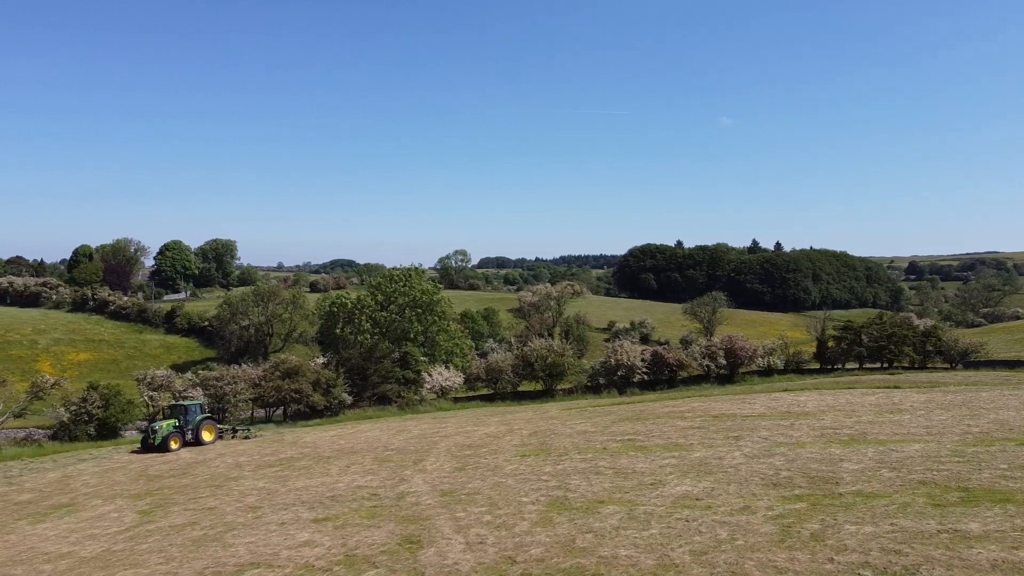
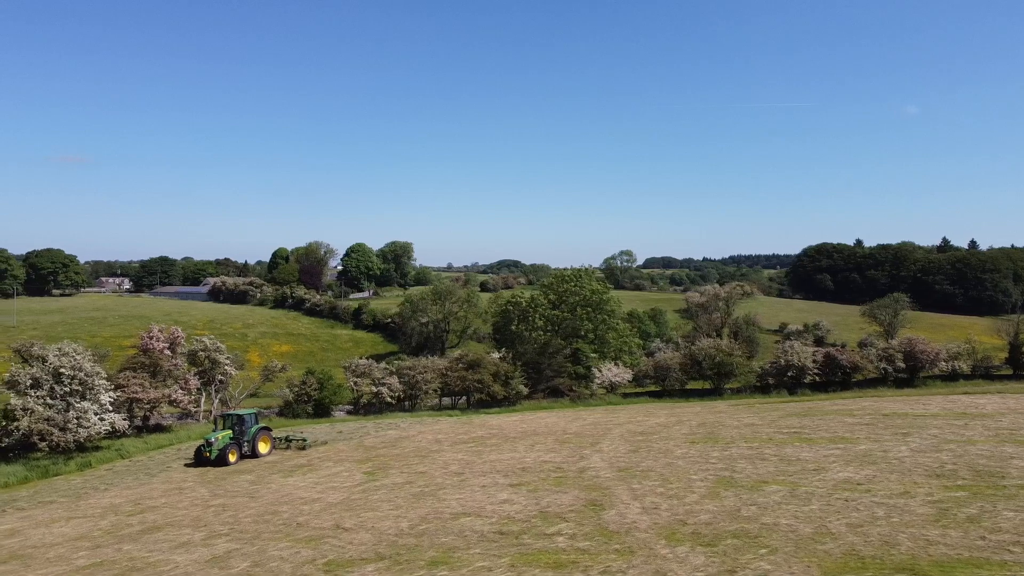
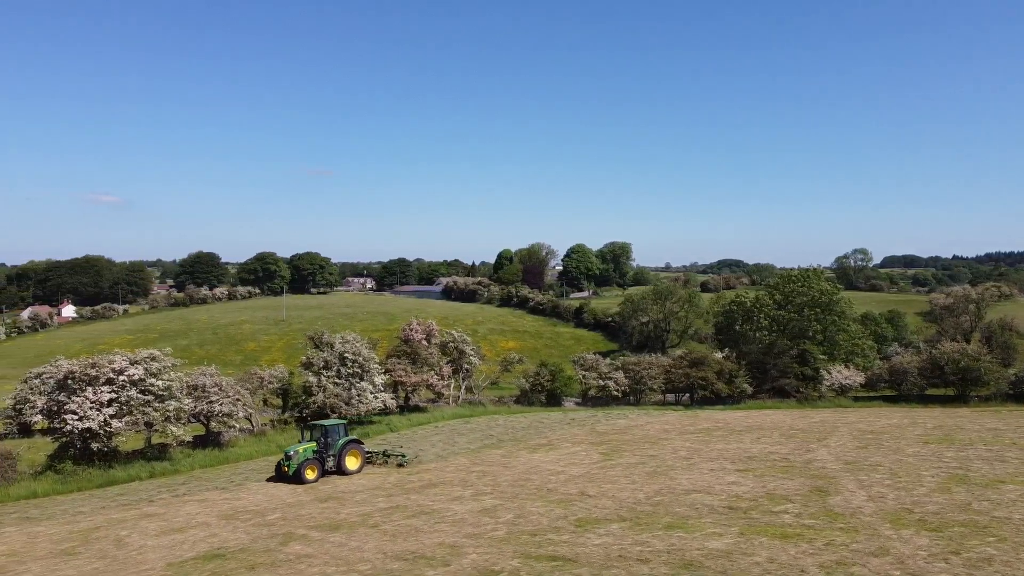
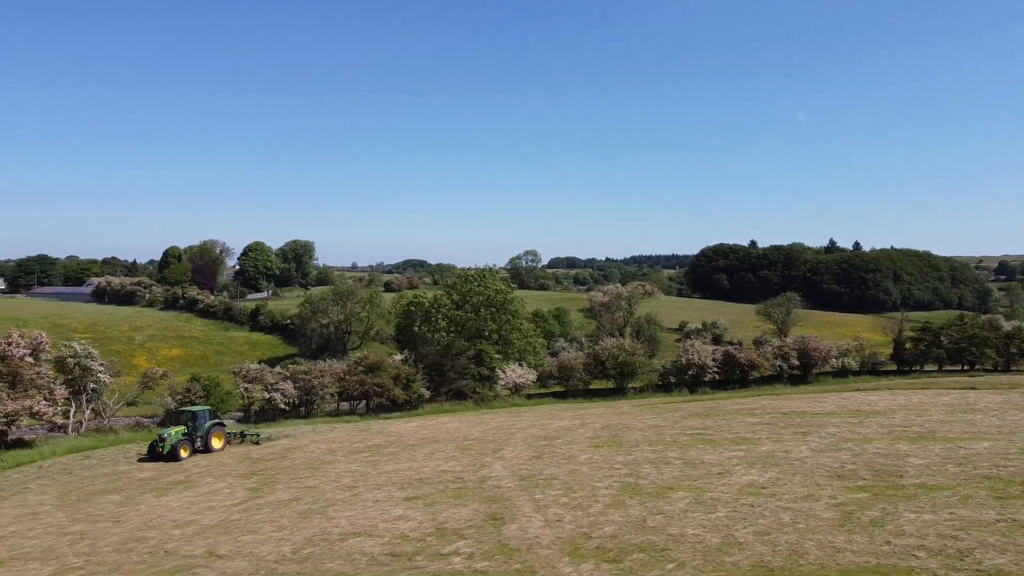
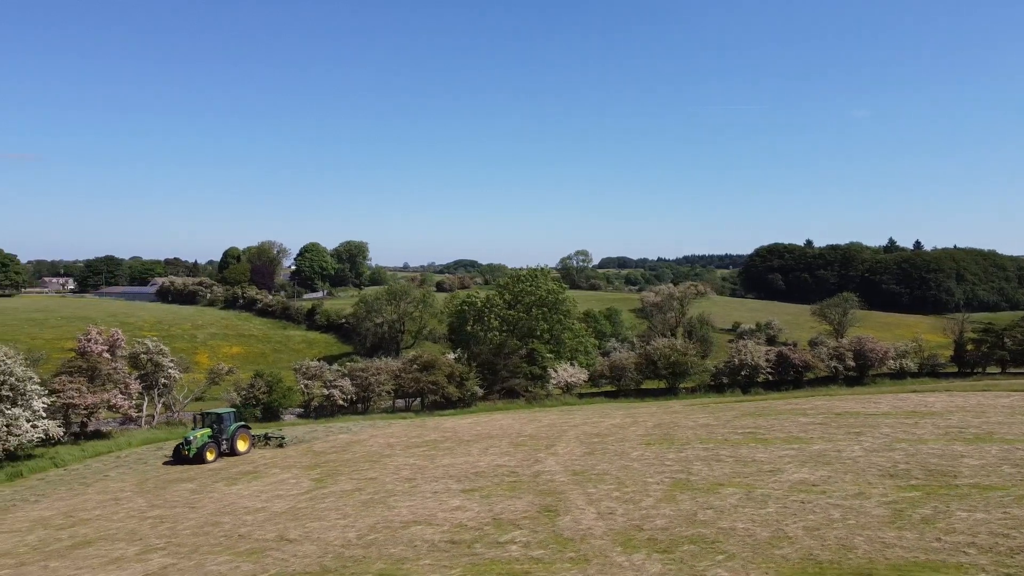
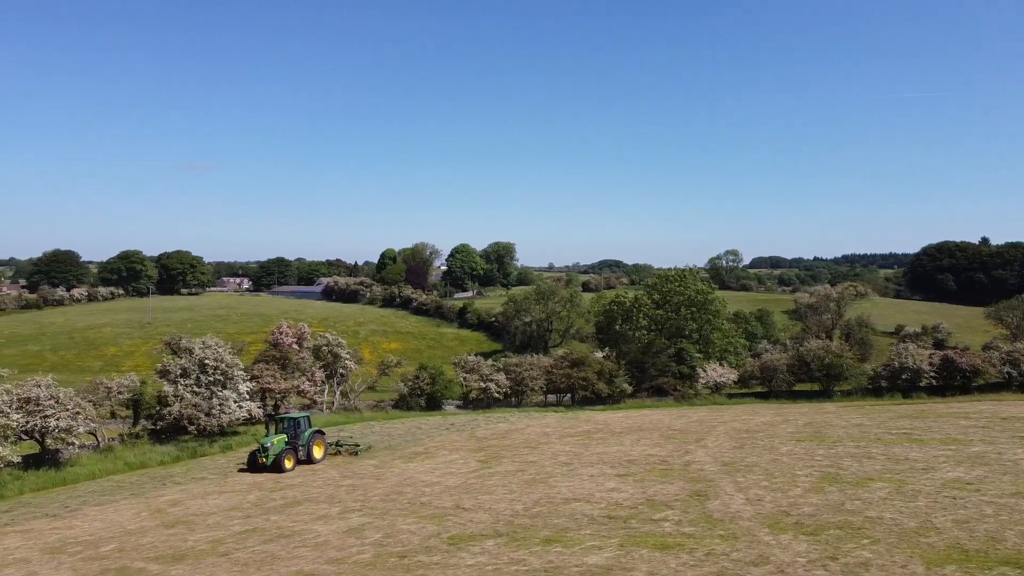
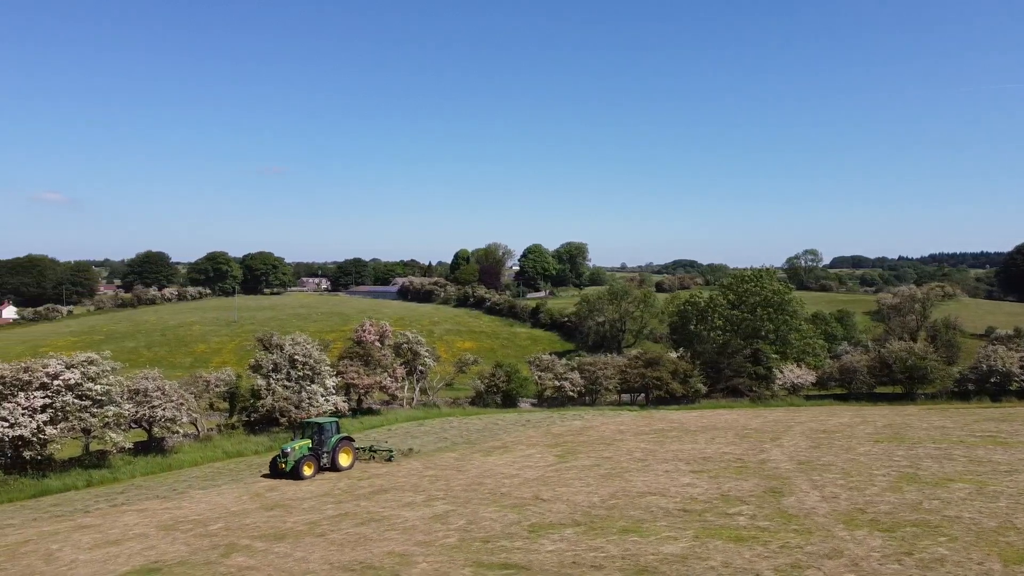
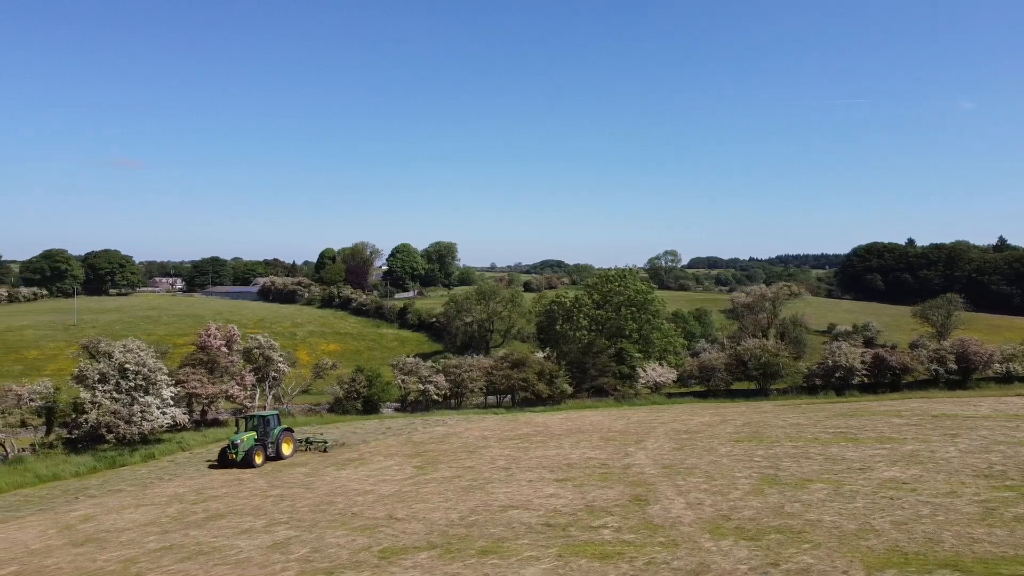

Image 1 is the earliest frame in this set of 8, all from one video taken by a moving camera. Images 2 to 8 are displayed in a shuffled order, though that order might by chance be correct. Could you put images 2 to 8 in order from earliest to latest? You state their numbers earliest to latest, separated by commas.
4, 5, 2, 8, 6, 7, 3
